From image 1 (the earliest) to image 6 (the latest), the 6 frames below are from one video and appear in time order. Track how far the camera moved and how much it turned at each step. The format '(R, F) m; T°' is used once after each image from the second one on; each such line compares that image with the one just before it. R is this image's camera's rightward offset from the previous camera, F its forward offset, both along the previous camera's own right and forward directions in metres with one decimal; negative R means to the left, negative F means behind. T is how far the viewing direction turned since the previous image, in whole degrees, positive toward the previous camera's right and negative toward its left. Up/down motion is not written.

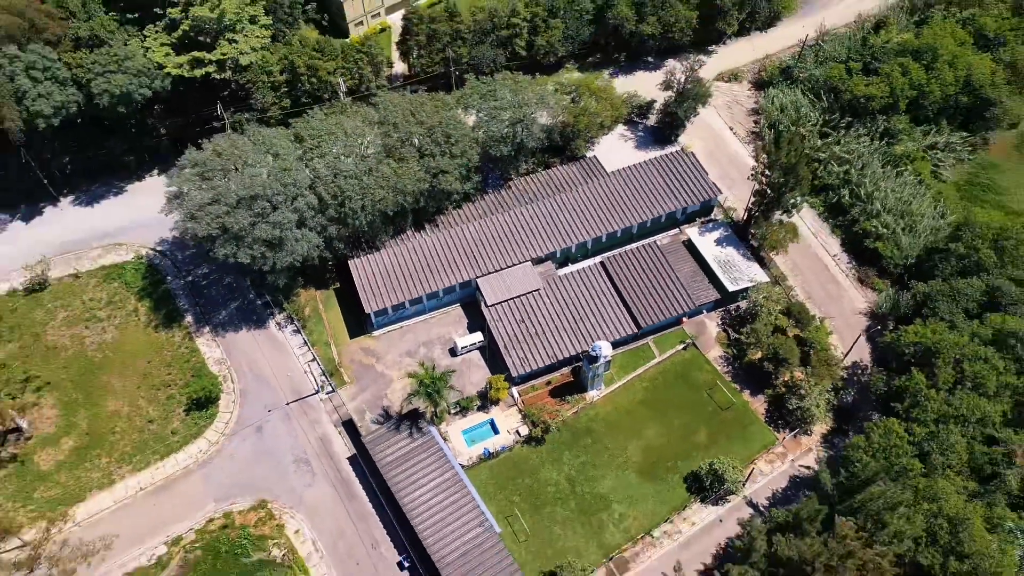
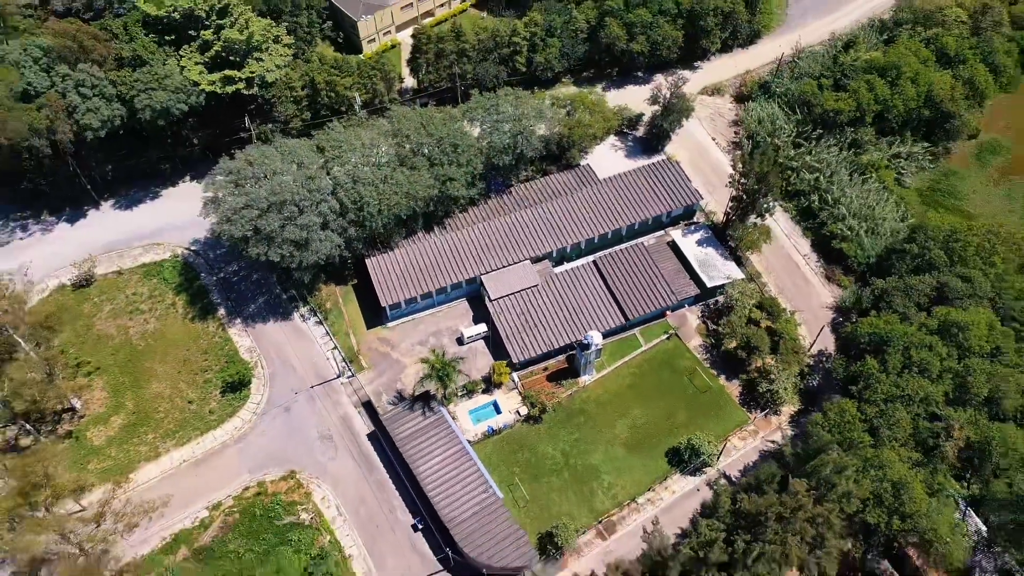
(-0.1, -4.6) m; 0°
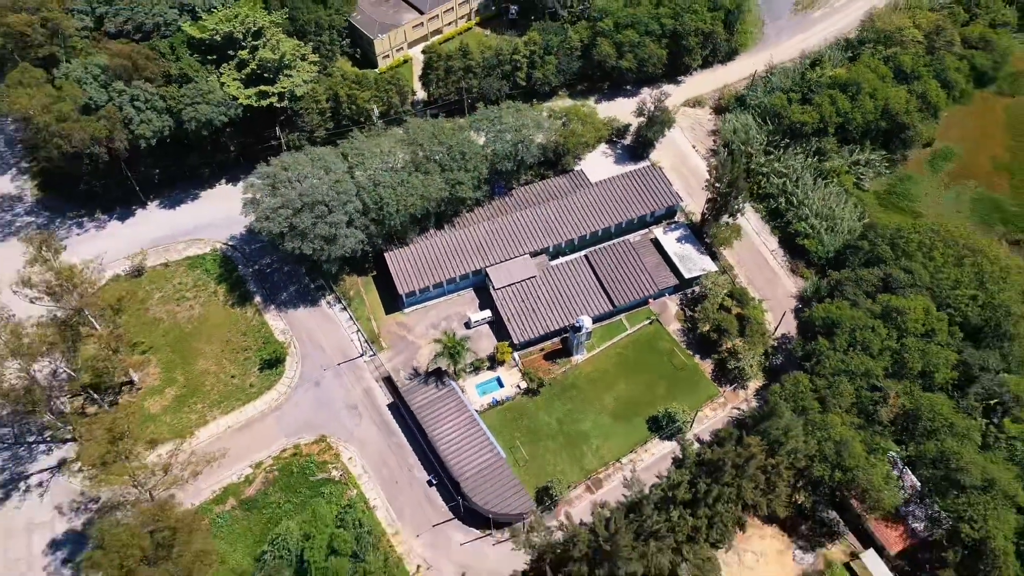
(-0.2, -6.3) m; 0°
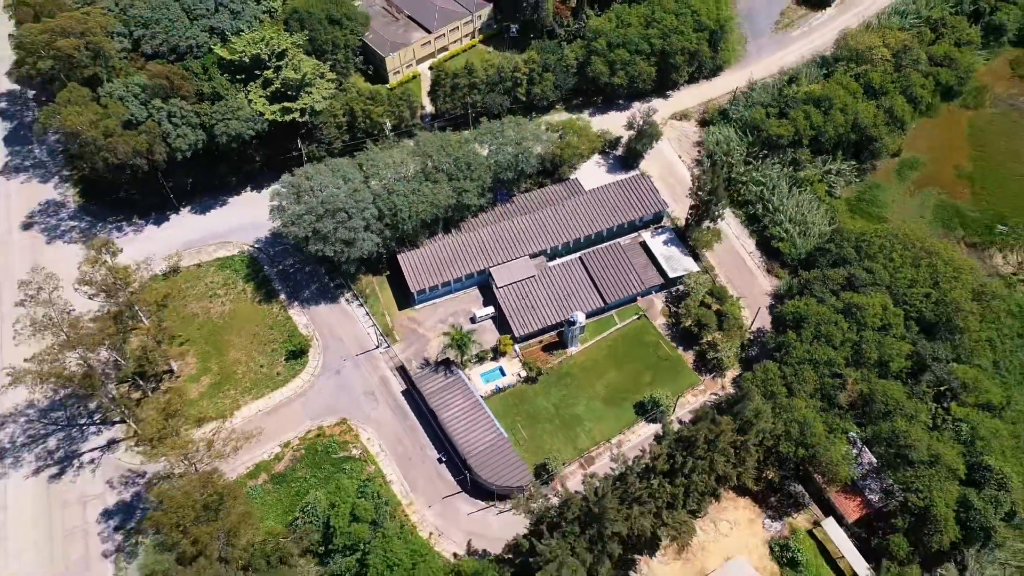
(-0.1, -5.4) m; 0°
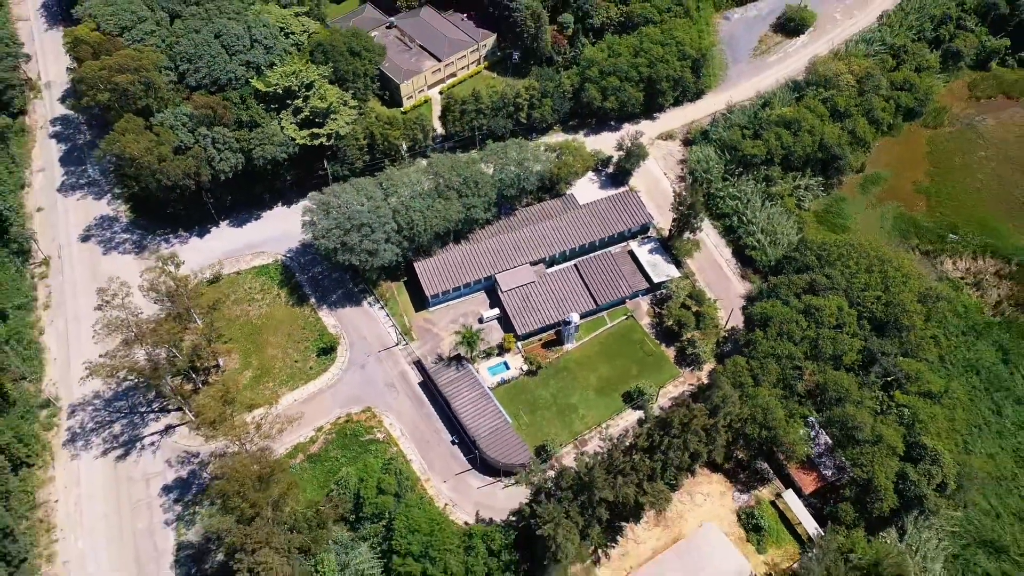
(-0.1, -7.7) m; 0°
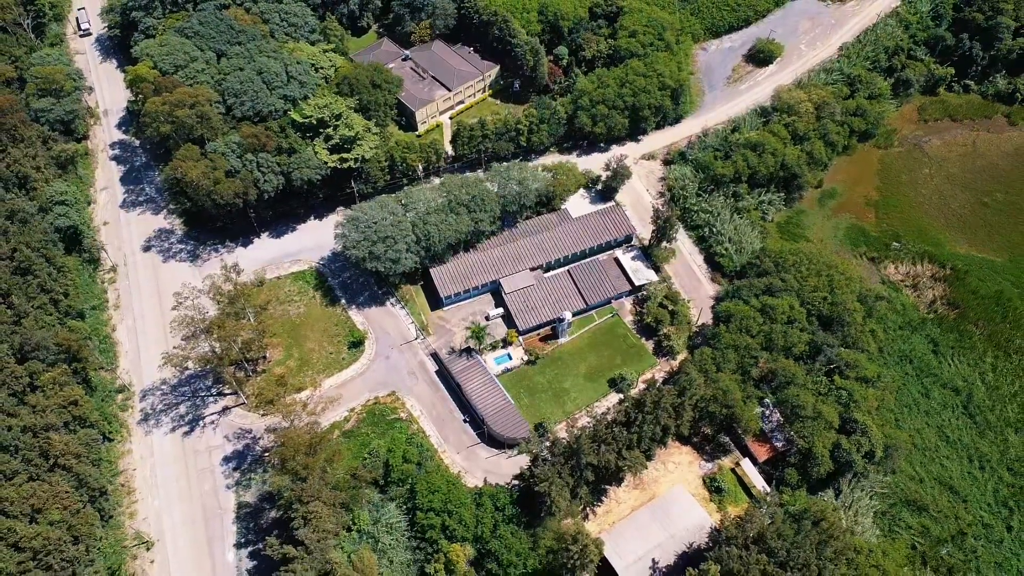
(-0.1, -10.9) m; 0°
